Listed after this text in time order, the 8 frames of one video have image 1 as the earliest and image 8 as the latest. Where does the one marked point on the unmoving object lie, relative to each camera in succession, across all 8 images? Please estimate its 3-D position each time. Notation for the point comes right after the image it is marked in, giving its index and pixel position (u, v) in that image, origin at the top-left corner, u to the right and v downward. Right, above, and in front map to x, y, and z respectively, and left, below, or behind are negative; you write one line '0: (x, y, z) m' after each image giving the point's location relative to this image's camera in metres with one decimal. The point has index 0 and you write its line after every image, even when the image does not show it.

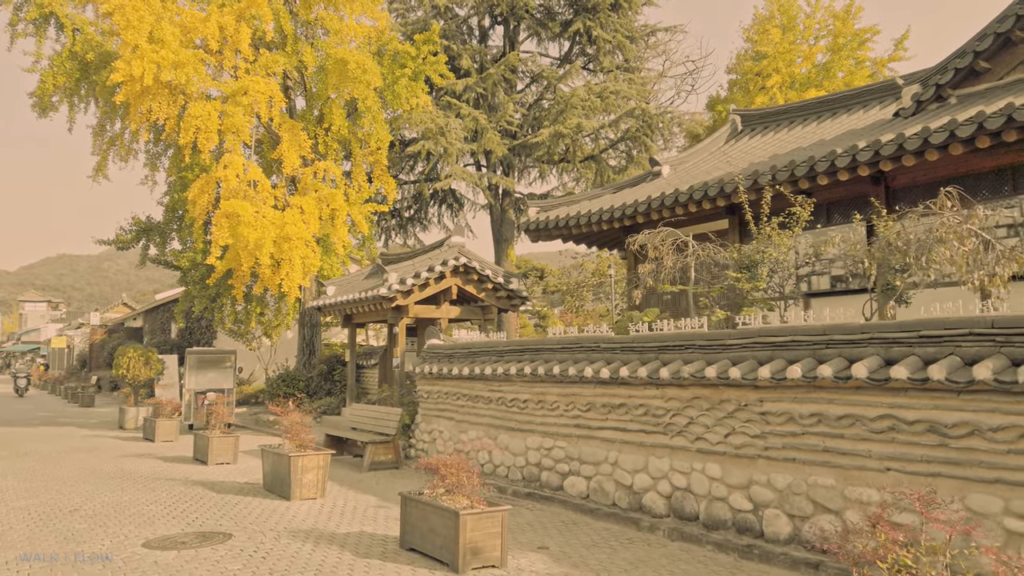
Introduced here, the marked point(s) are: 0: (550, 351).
0: (+0.5, -0.8, +9.2) m
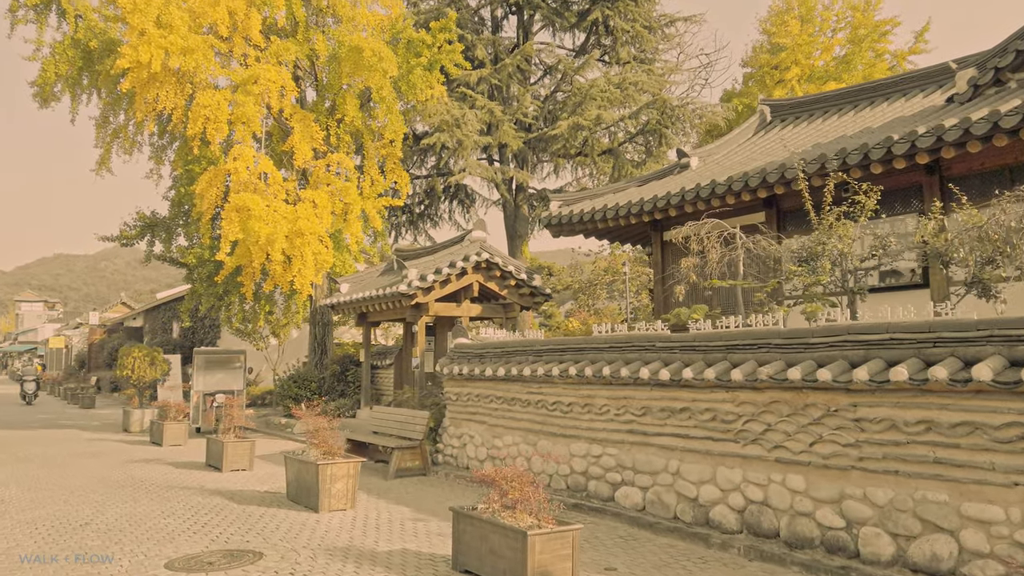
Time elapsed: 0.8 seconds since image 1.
0: (+1.0, -0.7, +8.6) m
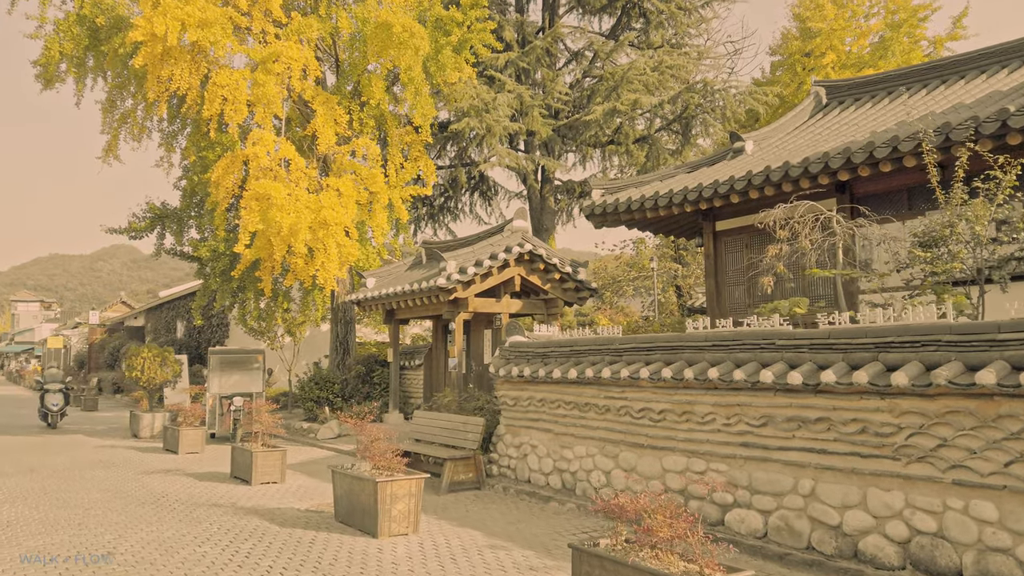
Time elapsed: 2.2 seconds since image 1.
0: (+1.8, -0.6, +7.4) m
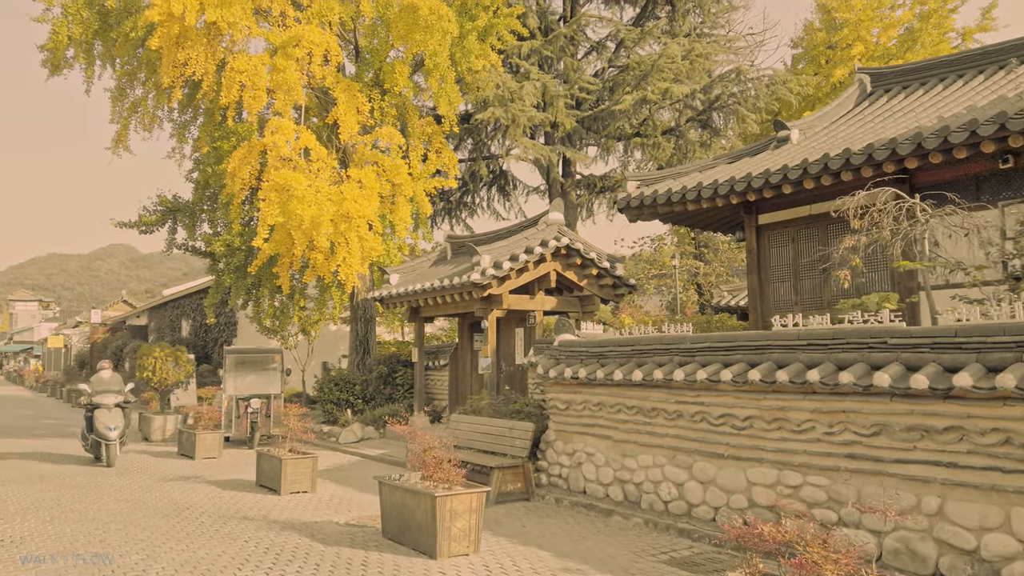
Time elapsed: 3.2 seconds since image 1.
0: (+2.4, -0.5, +6.7) m
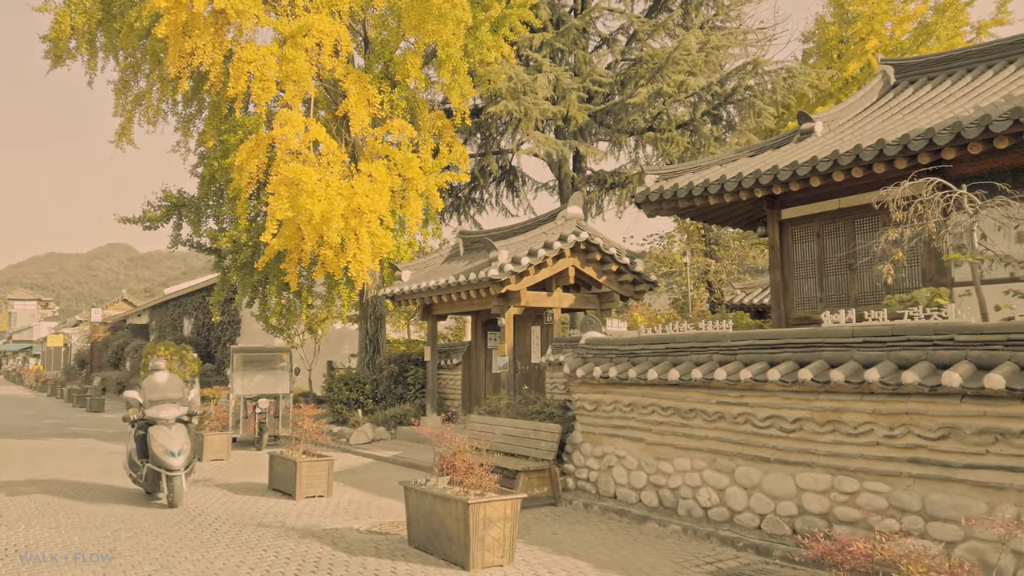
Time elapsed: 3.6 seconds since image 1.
0: (+2.7, -0.5, +6.3) m
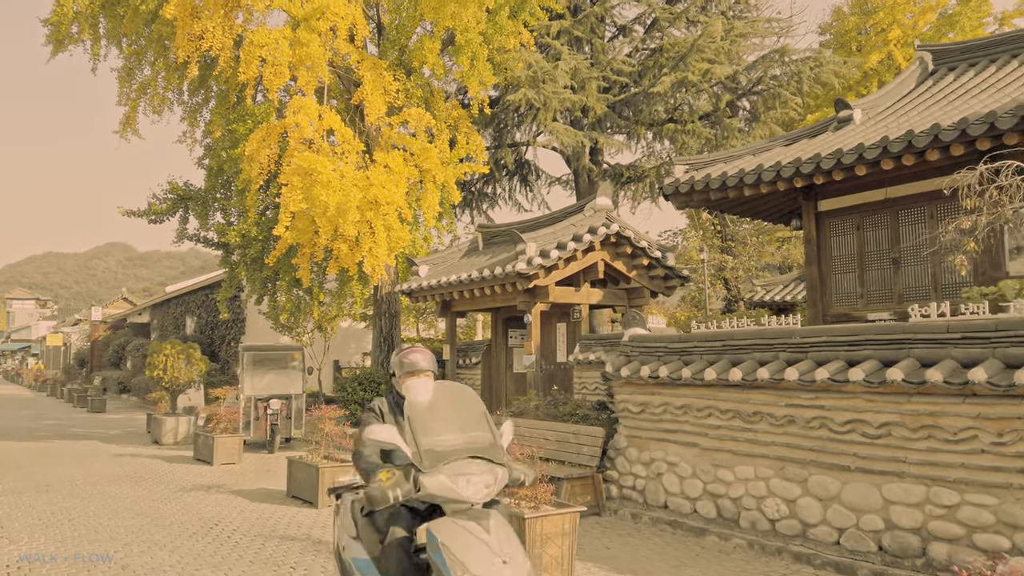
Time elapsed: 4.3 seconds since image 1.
0: (+3.2, -0.4, +5.7) m
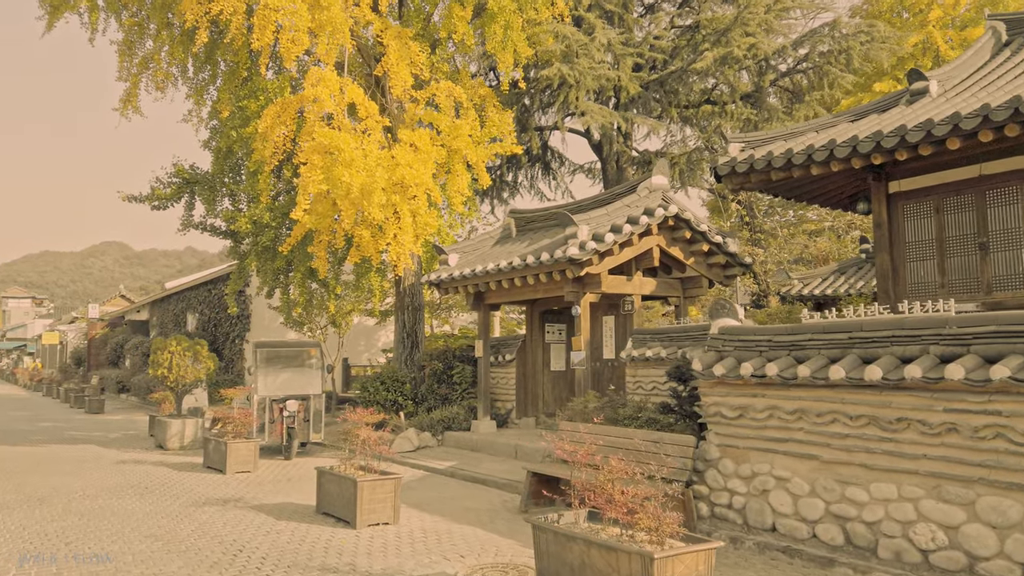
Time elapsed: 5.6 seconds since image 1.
0: (+3.9, -0.3, +4.5) m
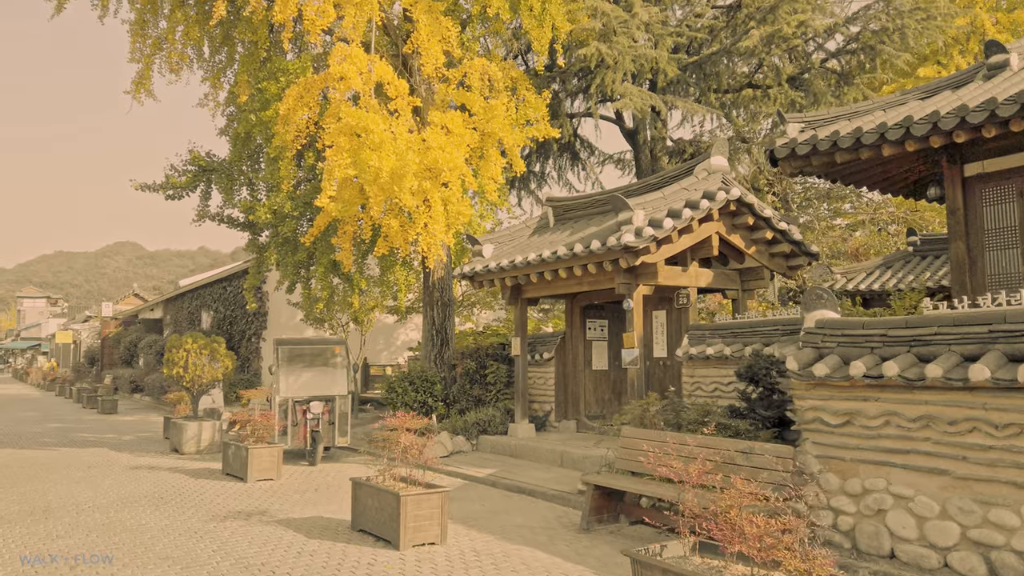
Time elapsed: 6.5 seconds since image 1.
0: (+4.4, -0.2, +3.5) m
